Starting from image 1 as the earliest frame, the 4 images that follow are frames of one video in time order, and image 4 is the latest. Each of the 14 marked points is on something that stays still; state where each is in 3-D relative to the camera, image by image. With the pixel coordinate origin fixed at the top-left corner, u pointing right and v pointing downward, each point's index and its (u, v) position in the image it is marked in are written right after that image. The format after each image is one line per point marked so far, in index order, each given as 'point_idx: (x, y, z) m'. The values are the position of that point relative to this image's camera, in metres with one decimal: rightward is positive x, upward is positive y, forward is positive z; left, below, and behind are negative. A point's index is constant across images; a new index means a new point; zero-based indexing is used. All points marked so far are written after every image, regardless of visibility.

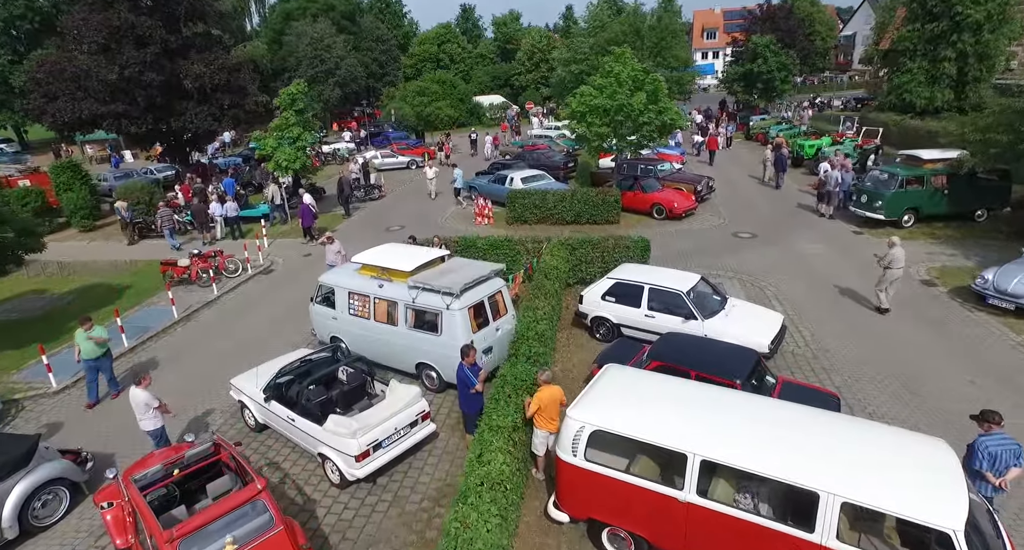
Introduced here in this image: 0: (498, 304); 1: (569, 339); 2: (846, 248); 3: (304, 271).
0: (-0.3, -0.5, +10.3) m
1: (+1.2, -1.4, +12.0) m
2: (+10.0, +0.8, +16.9) m
3: (-6.5, +0.1, +17.6) m
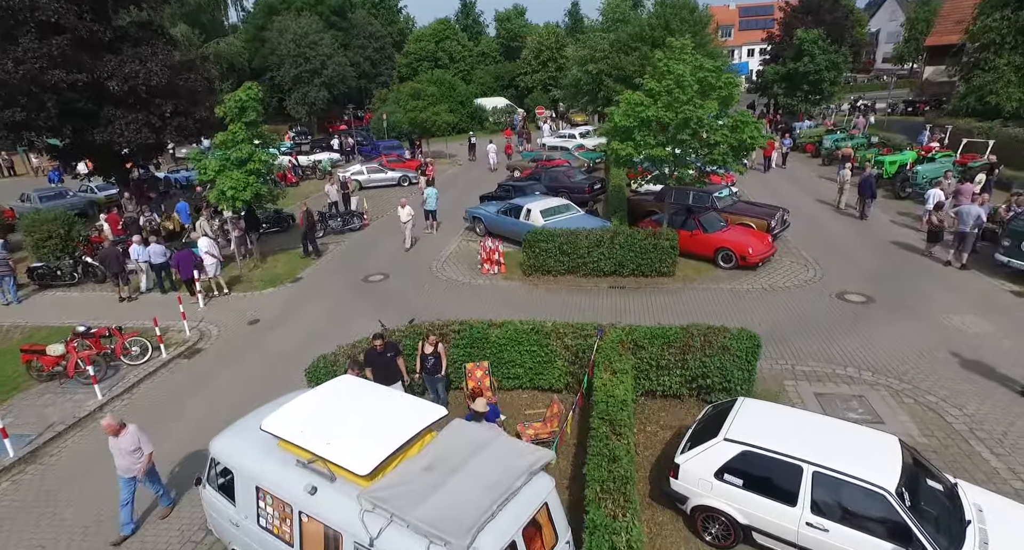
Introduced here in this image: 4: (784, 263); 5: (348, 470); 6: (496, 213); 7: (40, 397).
0: (+0.3, -2.4, +5.1) m
1: (+1.7, -3.2, +6.8) m
2: (+10.5, -1.0, +11.7) m
3: (-6.0, -1.7, +12.5) m
4: (+7.5, +0.3, +15.6) m
5: (-1.5, -1.8, +5.2) m
6: (-0.5, +2.0, +18.6) m
7: (-8.9, -2.3, +10.7) m
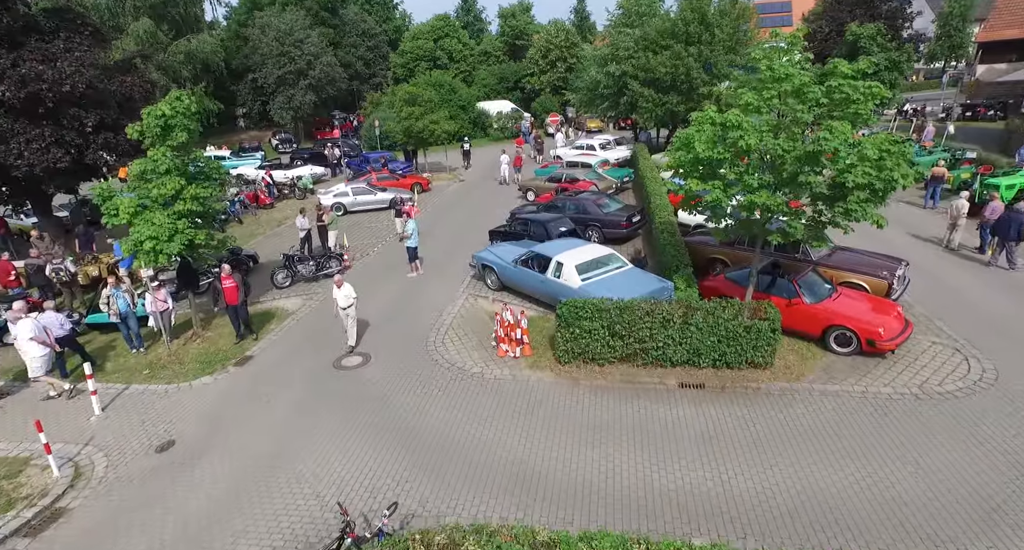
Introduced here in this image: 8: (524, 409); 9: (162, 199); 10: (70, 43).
0: (+0.8, -4.1, +0.6) m
1: (+2.3, -5.0, +2.3) m
2: (+11.1, -2.7, +7.2) m
3: (-5.4, -3.5, +7.9) m
4: (+8.1, -1.4, +11.0) m
5: (-0.9, -3.6, +0.7) m
6: (0.0, +0.3, +14.1) m
7: (-8.4, -4.1, +6.2) m
8: (+0.2, -2.4, +10.3) m
9: (-7.7, +1.7, +12.3) m
10: (-12.7, +6.6, +16.0) m
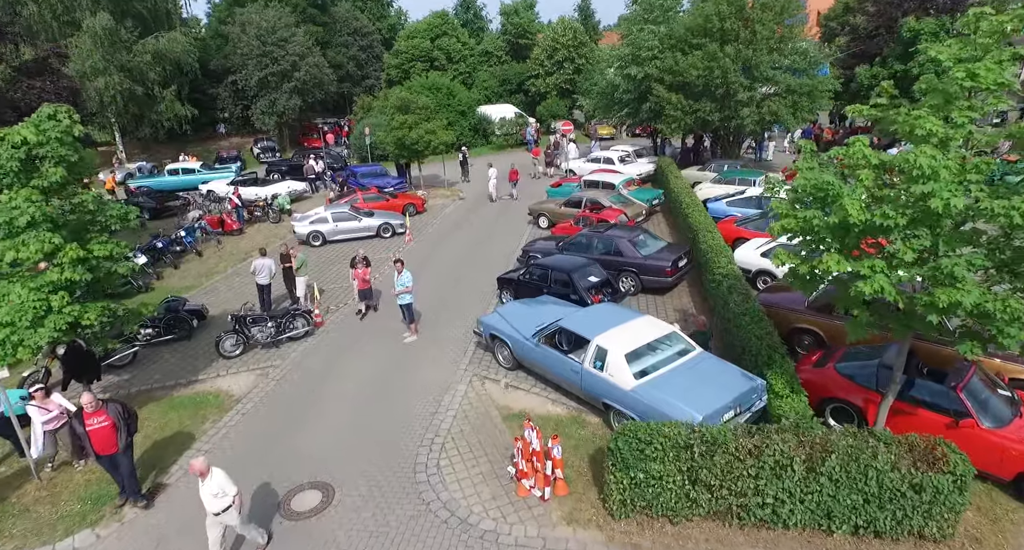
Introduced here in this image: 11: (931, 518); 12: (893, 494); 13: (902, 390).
0: (+1.2, -5.6, -3.3) m
1: (+2.7, -6.4, -1.5) m
2: (+11.5, -4.2, +3.4) m
3: (-5.0, -5.0, +4.1) m
4: (+8.4, -2.9, +7.2) m
5: (-0.5, -5.0, -3.2) m
6: (+0.4, -1.2, +10.2) m
7: (-8.0, -5.6, +2.3) m
8: (+0.6, -3.9, +6.4) m
9: (-7.3, +0.2, +8.5) m
10: (-12.3, +5.1, +12.2) m
11: (+5.0, -2.9, +6.7) m
12: (+4.5, -2.5, +6.6) m
13: (+5.6, -1.5, +8.3) m
